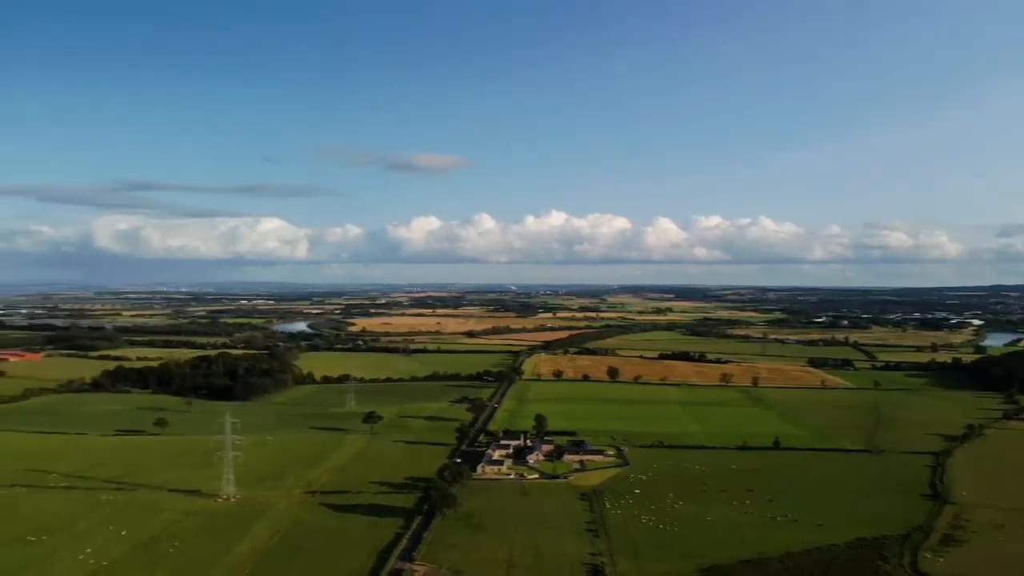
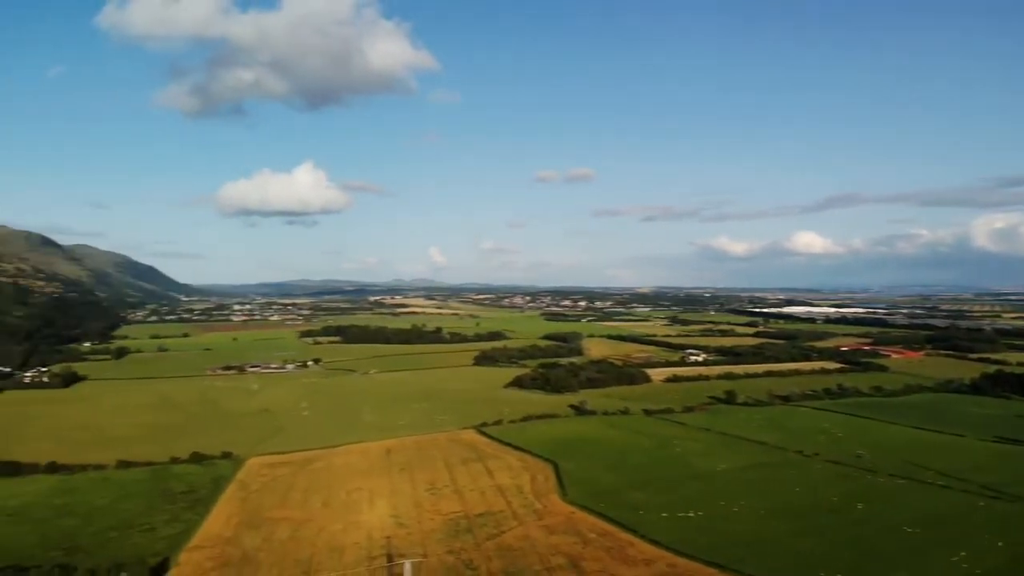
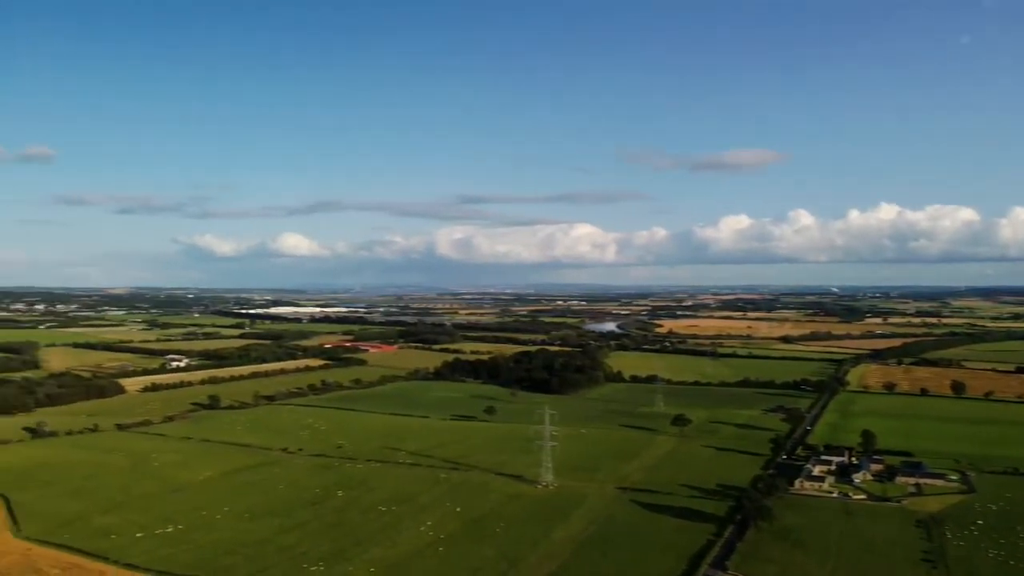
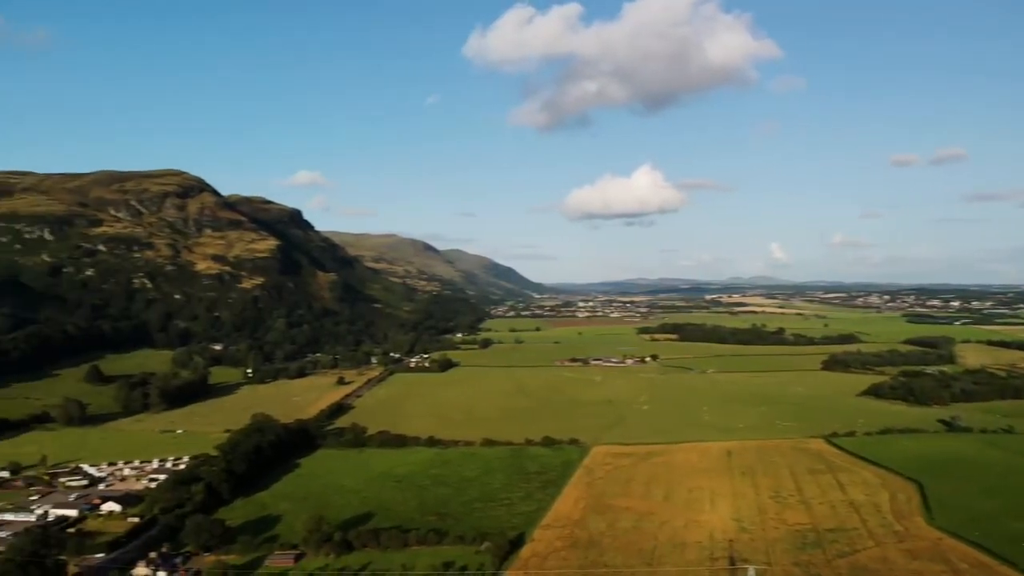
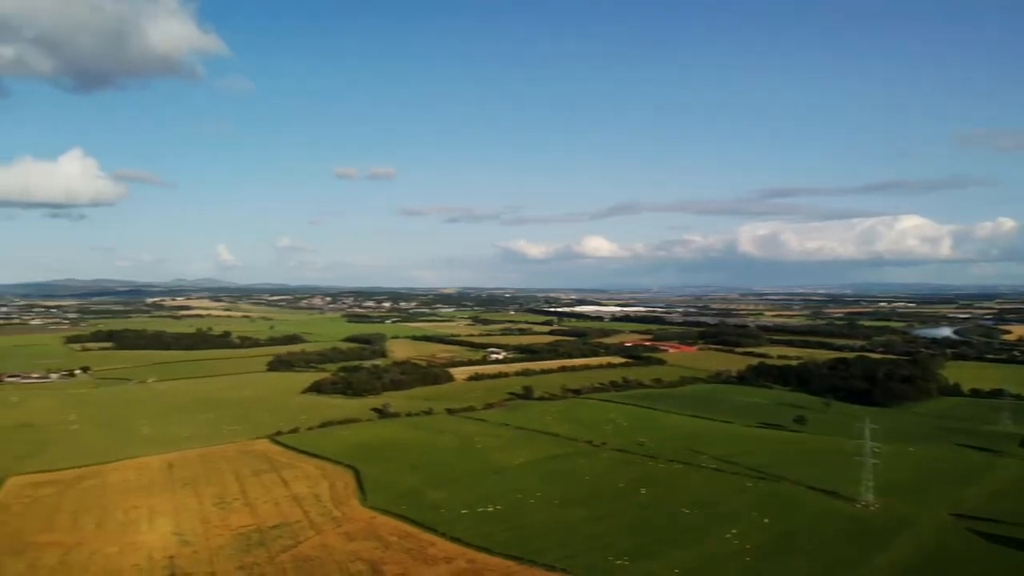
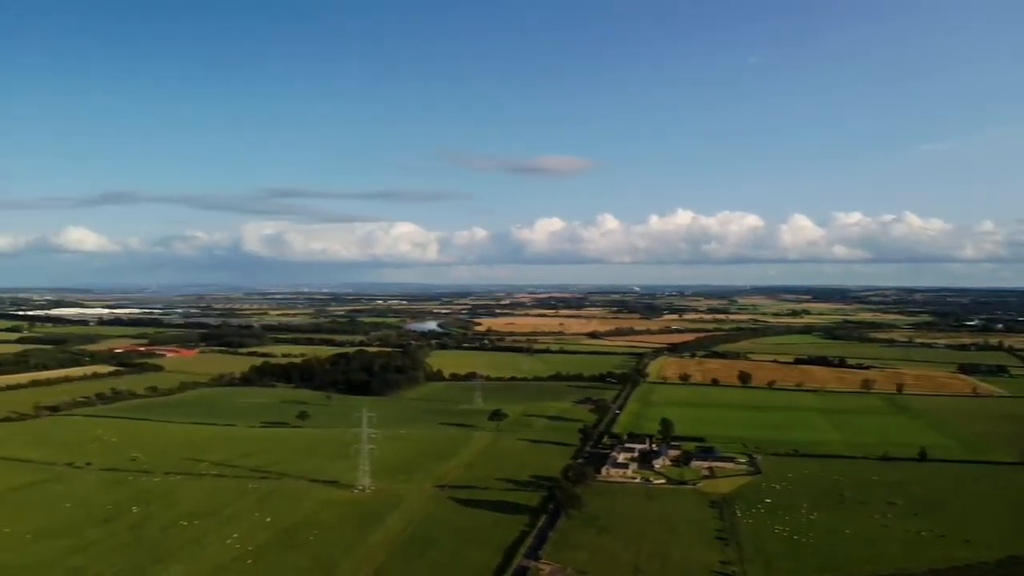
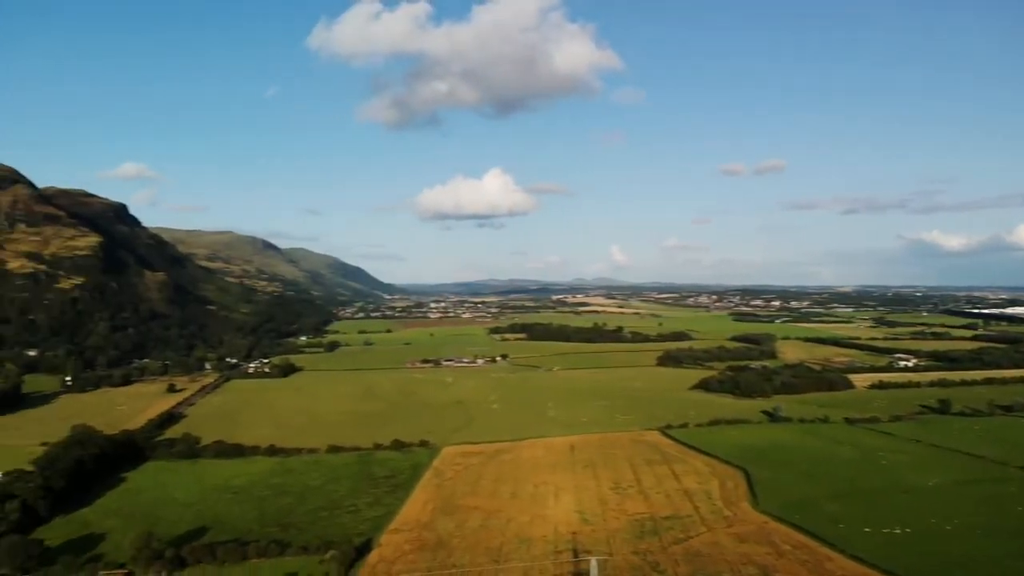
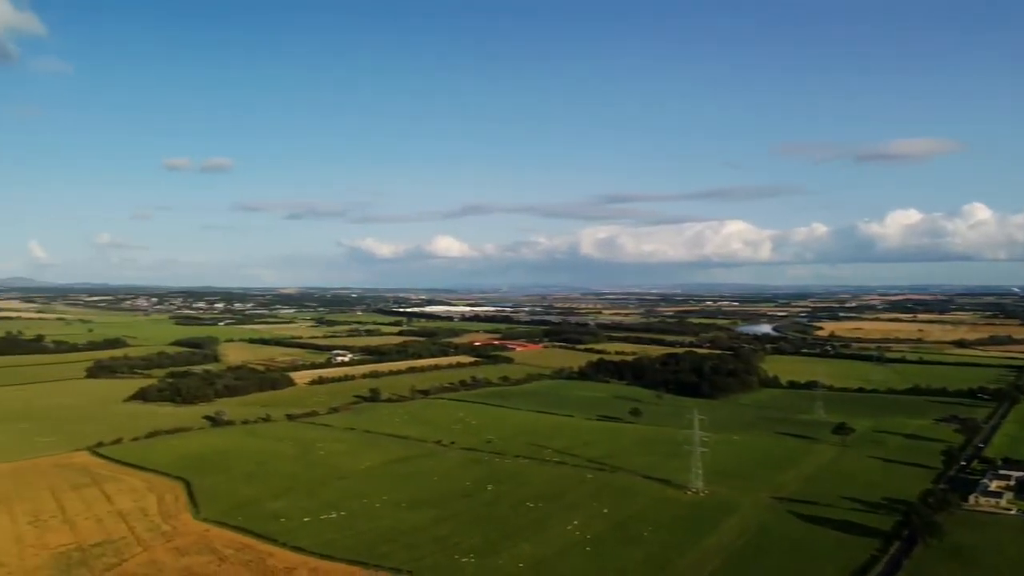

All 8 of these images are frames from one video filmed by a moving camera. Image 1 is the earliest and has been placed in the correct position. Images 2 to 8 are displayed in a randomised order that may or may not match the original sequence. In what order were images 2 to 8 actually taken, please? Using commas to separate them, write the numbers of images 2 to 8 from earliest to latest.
6, 3, 8, 5, 2, 7, 4
